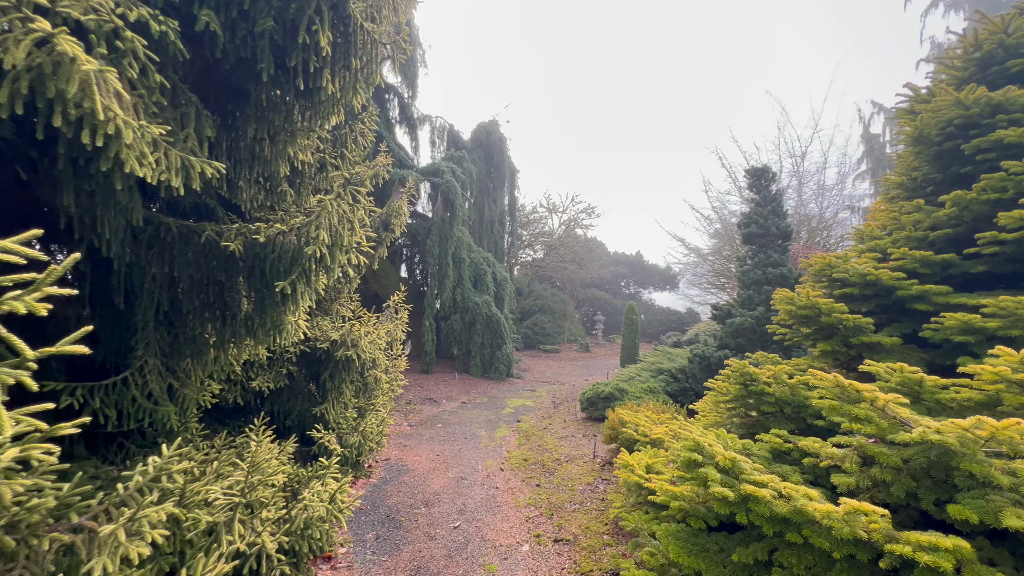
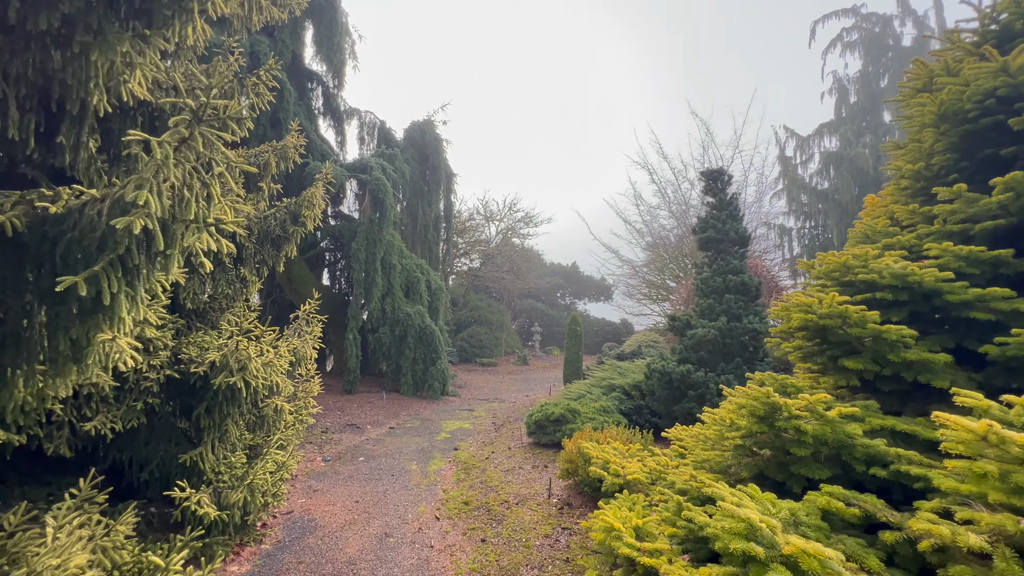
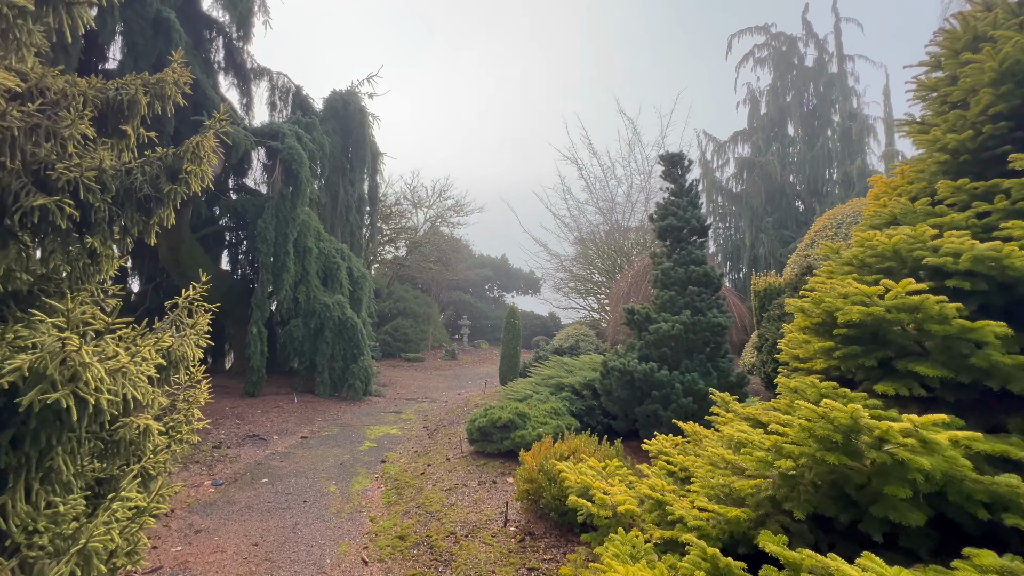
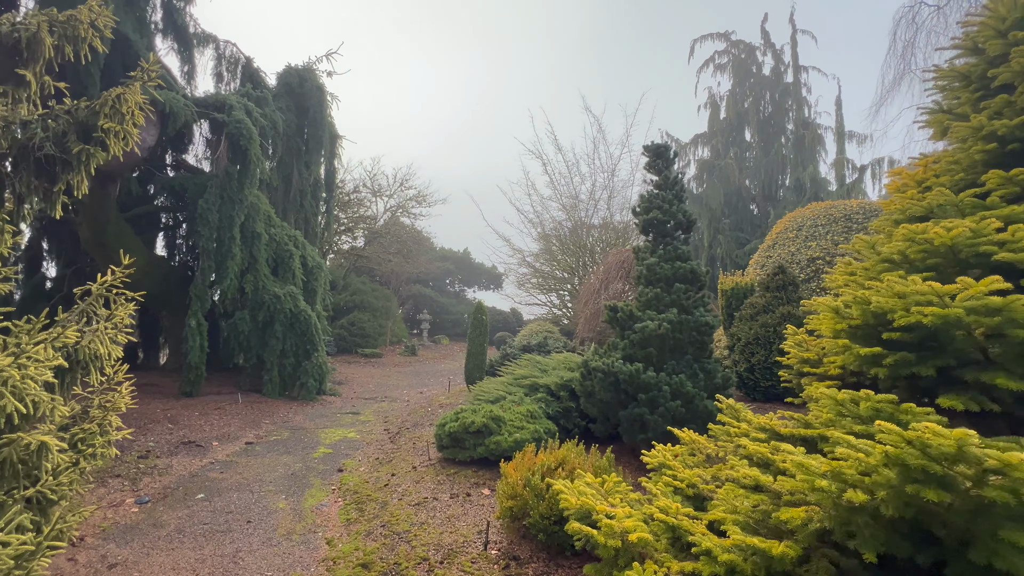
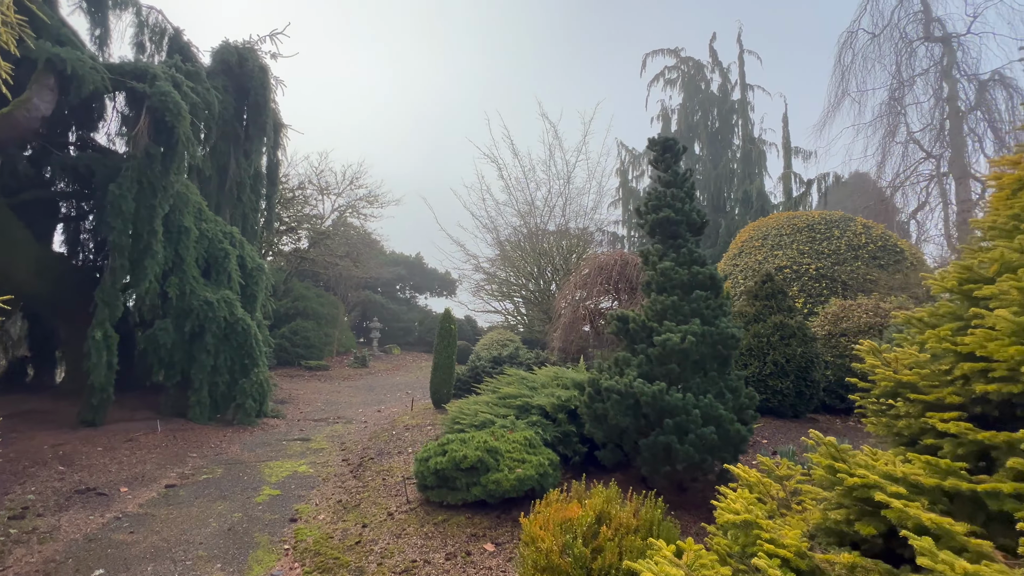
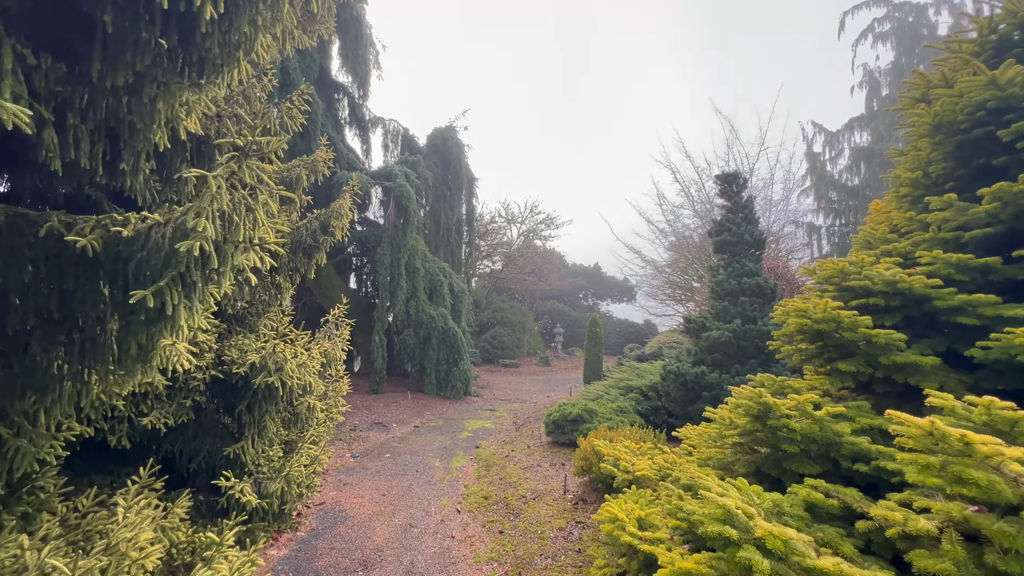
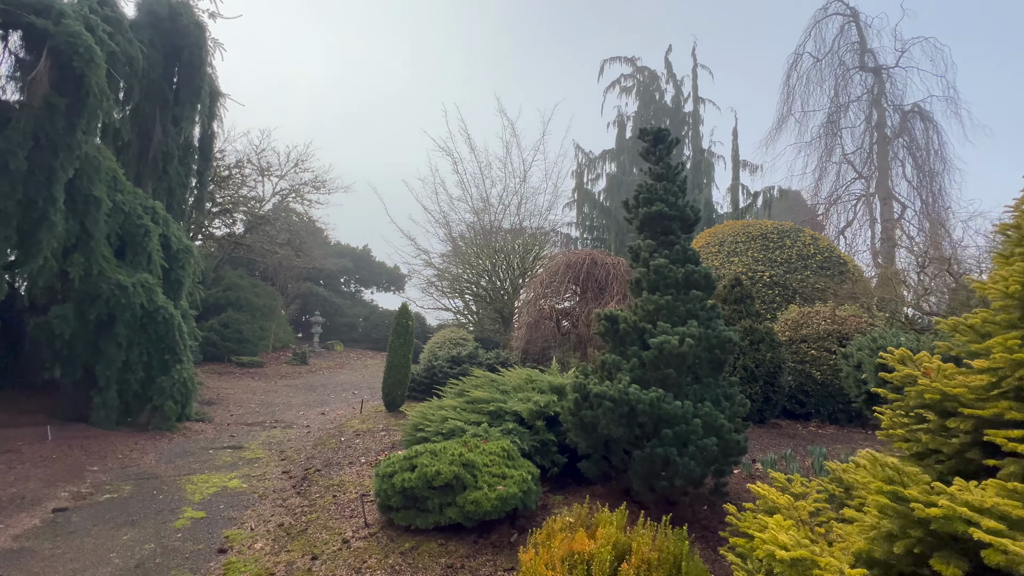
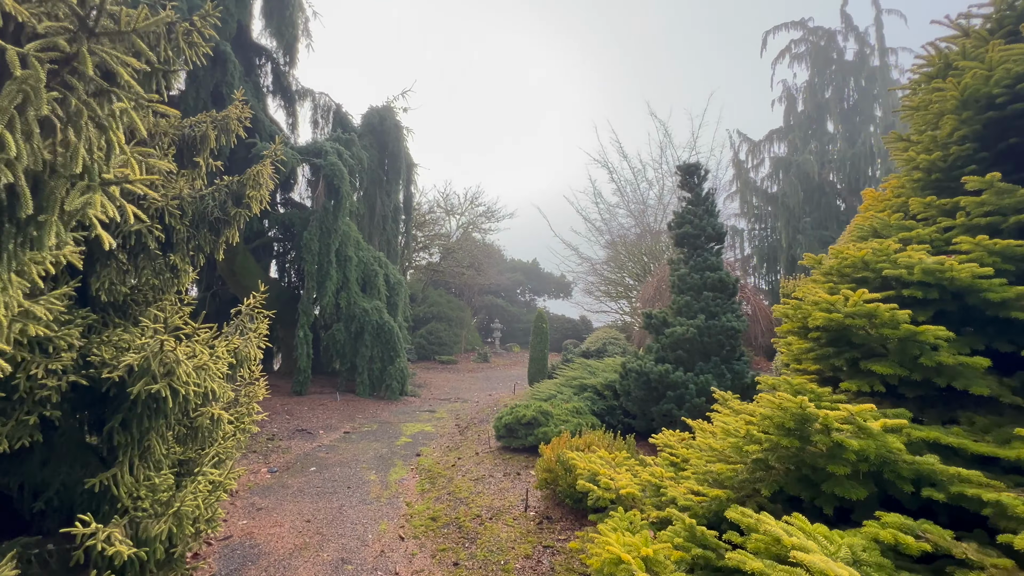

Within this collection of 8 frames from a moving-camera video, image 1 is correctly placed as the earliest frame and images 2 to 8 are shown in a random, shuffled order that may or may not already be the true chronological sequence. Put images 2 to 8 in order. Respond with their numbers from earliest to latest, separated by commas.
6, 2, 8, 3, 4, 5, 7
